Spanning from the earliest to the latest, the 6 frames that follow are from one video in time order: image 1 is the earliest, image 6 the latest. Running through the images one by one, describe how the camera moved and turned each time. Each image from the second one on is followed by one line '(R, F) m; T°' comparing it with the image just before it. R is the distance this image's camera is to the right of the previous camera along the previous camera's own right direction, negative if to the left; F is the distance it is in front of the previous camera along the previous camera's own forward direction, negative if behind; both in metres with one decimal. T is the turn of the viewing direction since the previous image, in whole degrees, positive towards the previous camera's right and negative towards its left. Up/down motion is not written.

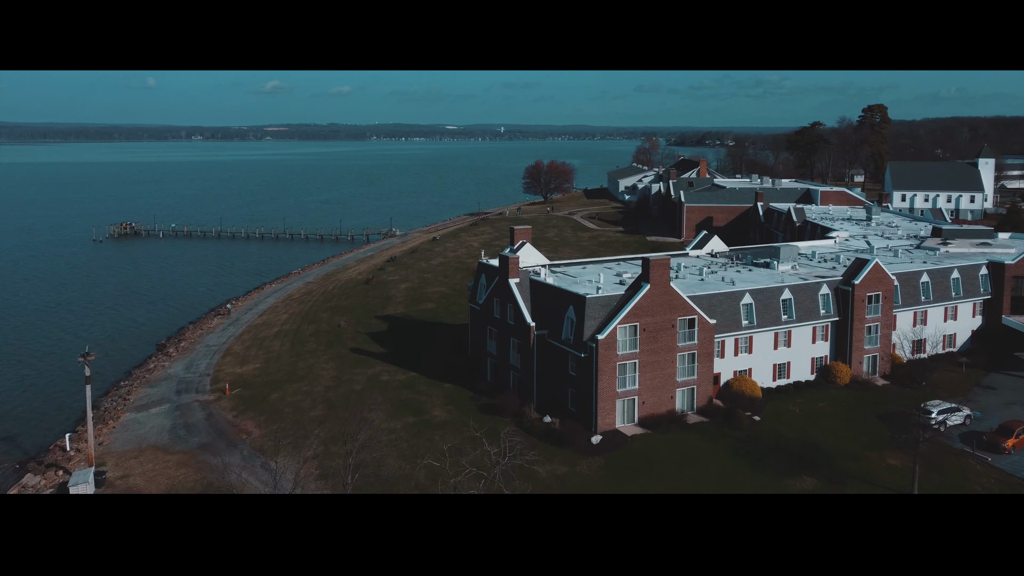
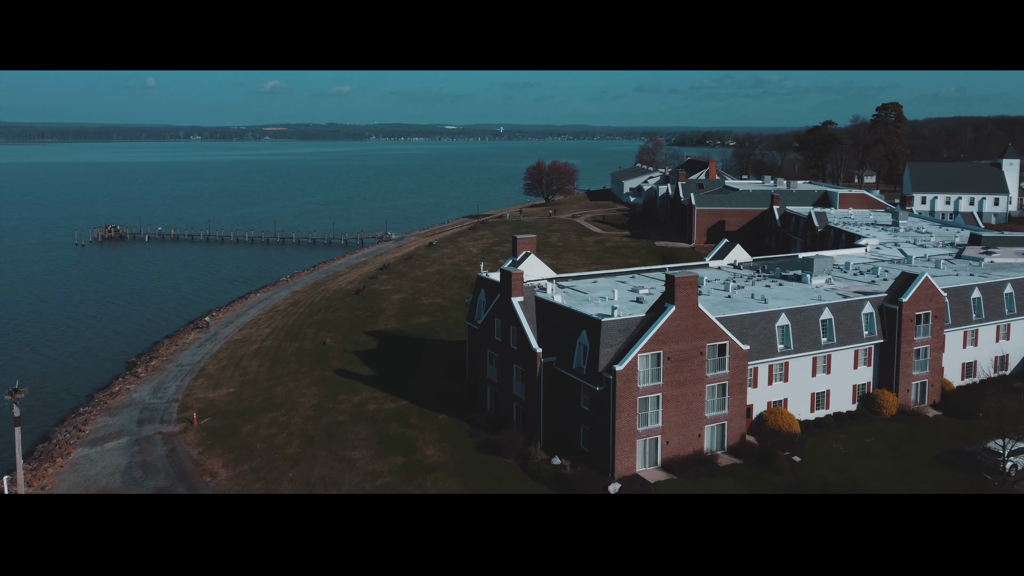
(-0.1, +4.9) m; 0°
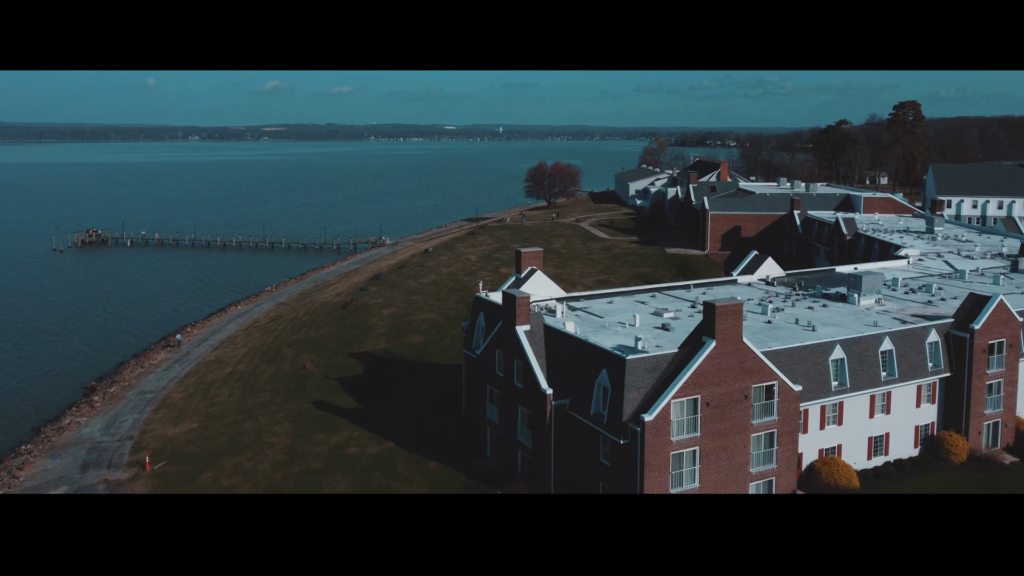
(-0.2, +5.5) m; 0°
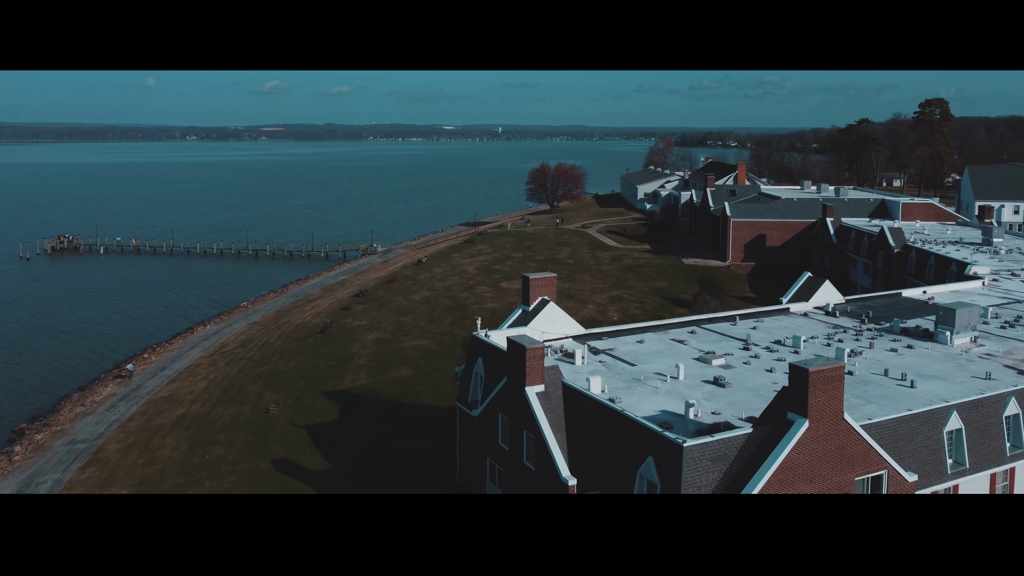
(-0.2, +7.3) m; 0°
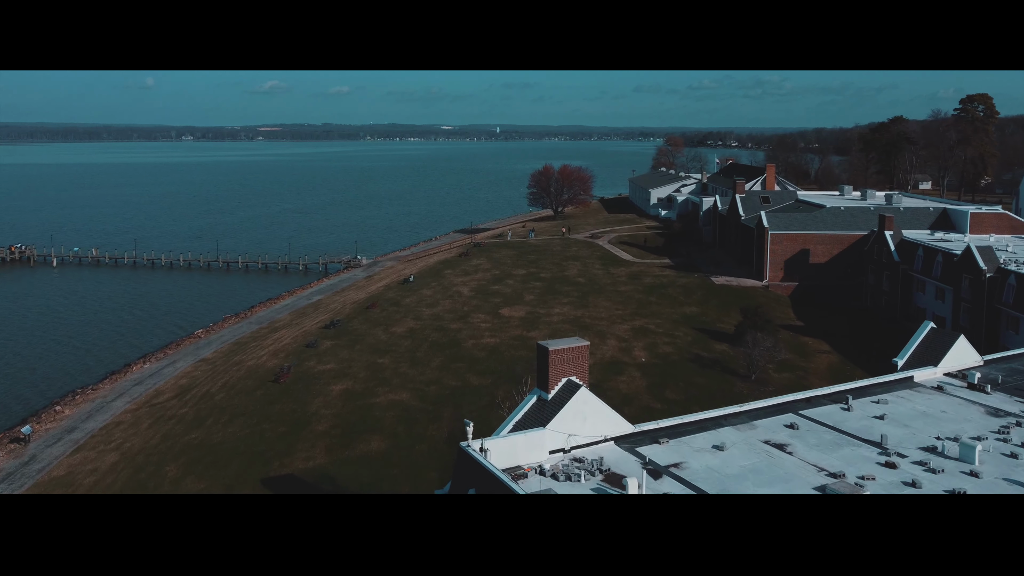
(-0.2, +10.4) m; 0°
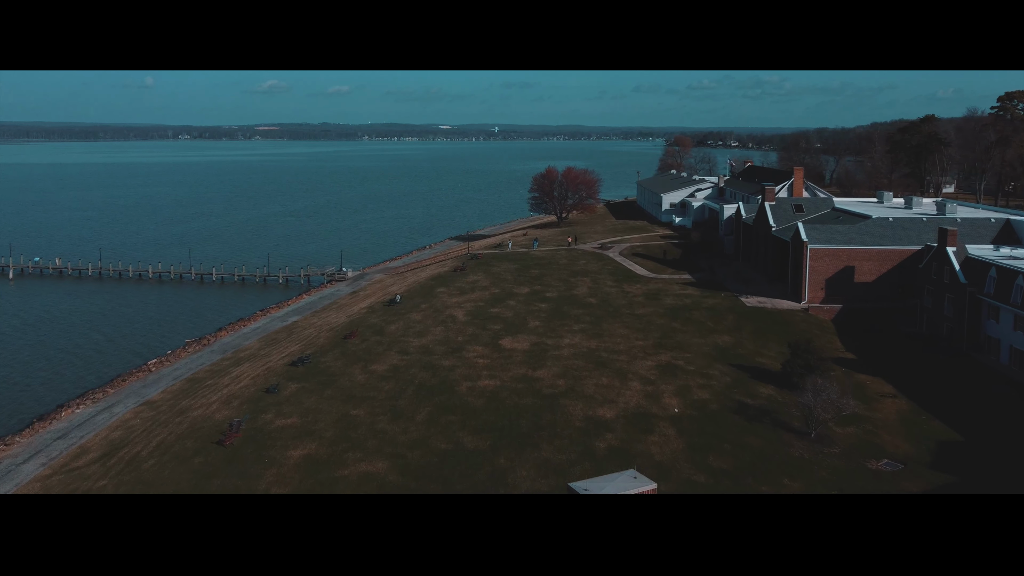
(-0.2, +8.0) m; 0°
